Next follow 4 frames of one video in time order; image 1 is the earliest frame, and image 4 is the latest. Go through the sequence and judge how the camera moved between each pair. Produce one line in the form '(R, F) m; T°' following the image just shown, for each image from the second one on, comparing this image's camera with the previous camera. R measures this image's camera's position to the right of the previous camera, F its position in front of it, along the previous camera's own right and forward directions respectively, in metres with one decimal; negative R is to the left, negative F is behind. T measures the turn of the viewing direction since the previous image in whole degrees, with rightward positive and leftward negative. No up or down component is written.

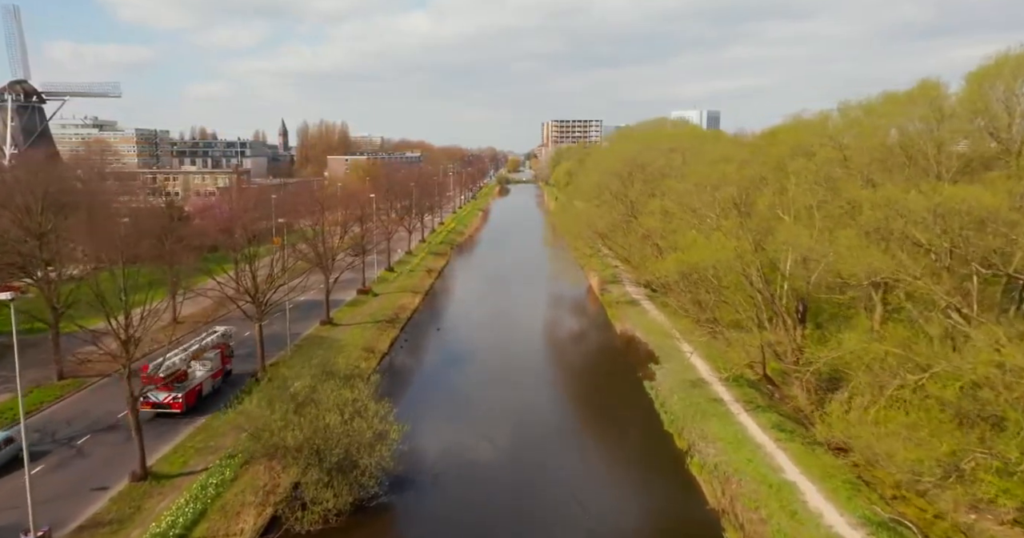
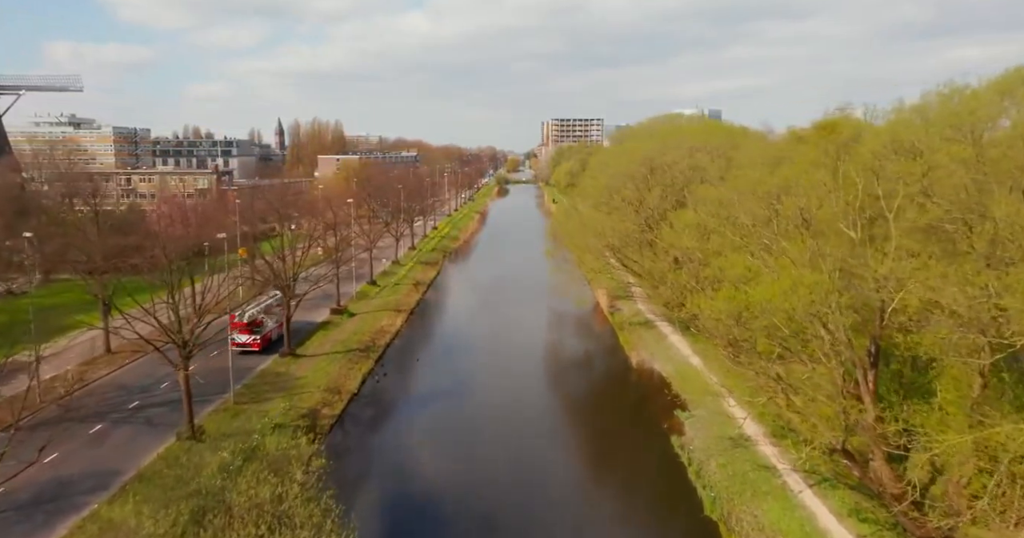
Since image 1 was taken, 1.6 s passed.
(+0.1, +5.1) m; 0°
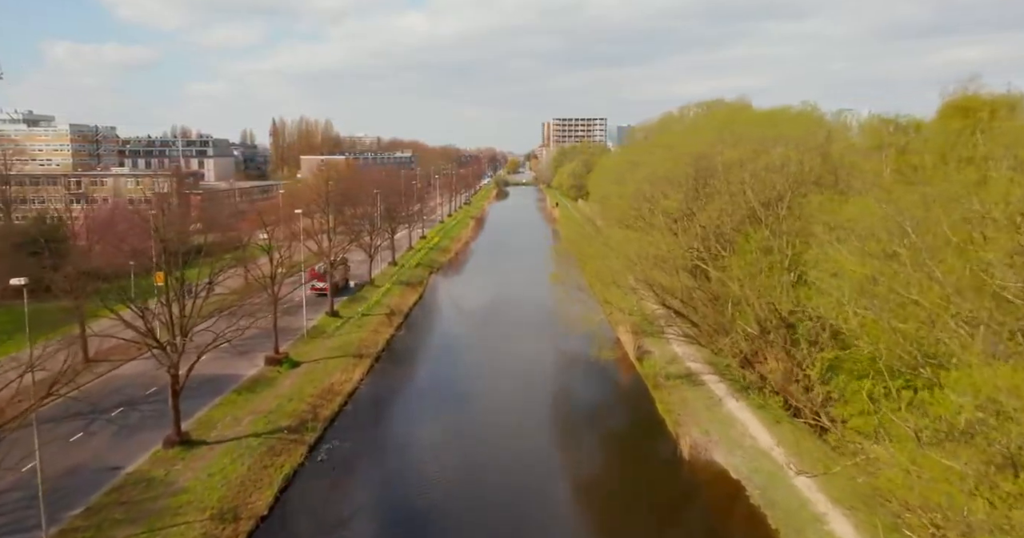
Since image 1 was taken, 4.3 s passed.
(+0.1, +8.6) m; 0°
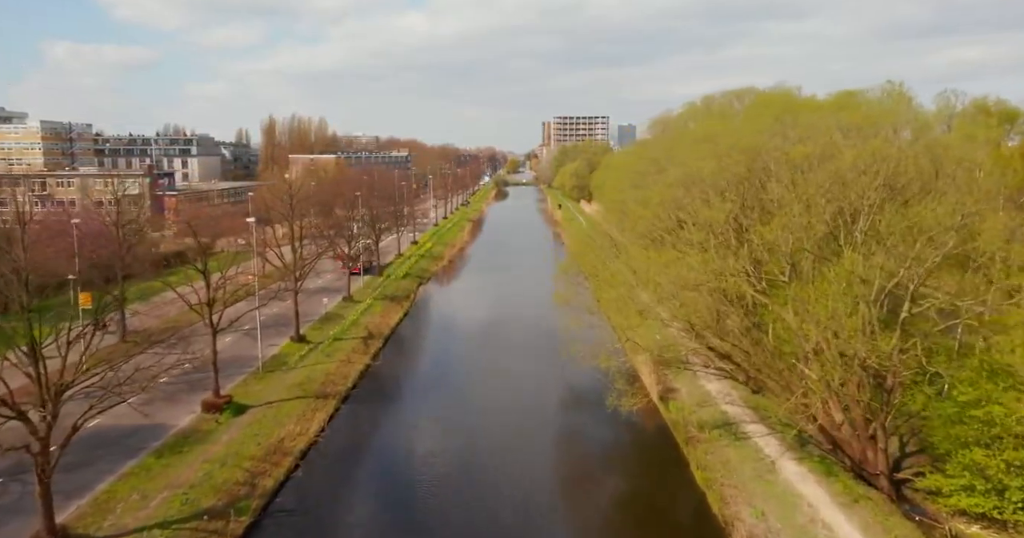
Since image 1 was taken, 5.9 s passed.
(+0.1, +4.9) m; 0°
